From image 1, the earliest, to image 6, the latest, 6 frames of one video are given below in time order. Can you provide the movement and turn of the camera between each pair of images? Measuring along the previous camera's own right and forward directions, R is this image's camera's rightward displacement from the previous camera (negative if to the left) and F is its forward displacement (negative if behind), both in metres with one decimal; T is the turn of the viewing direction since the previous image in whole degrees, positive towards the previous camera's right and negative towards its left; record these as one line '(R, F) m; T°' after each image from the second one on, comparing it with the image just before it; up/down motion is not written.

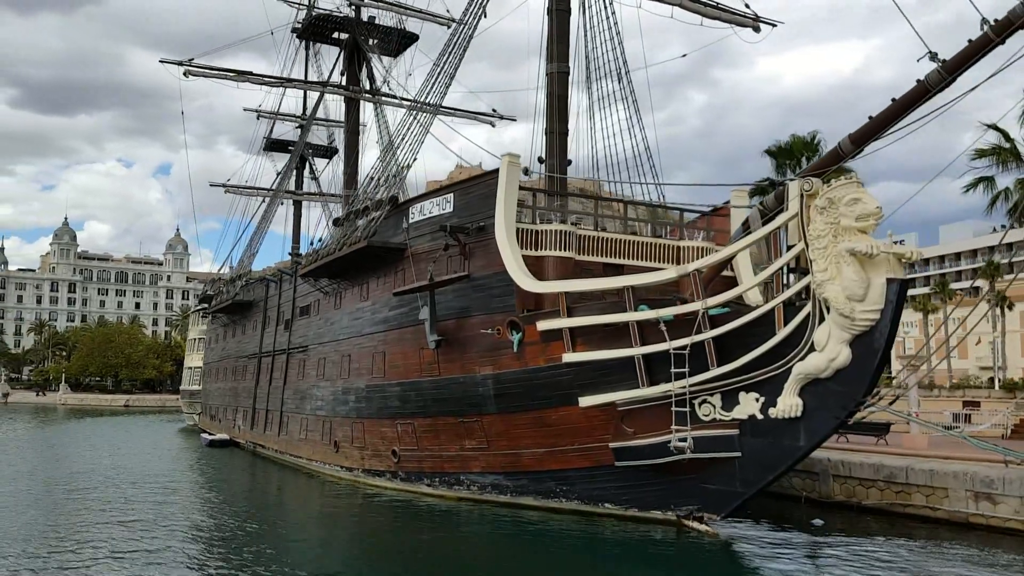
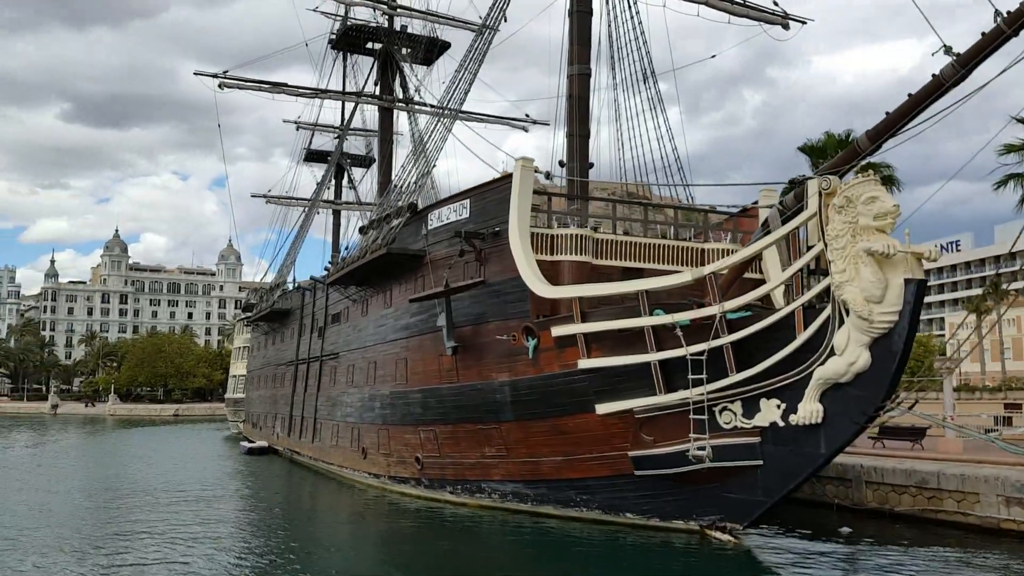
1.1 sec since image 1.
(+0.6, +0.2) m; -4°
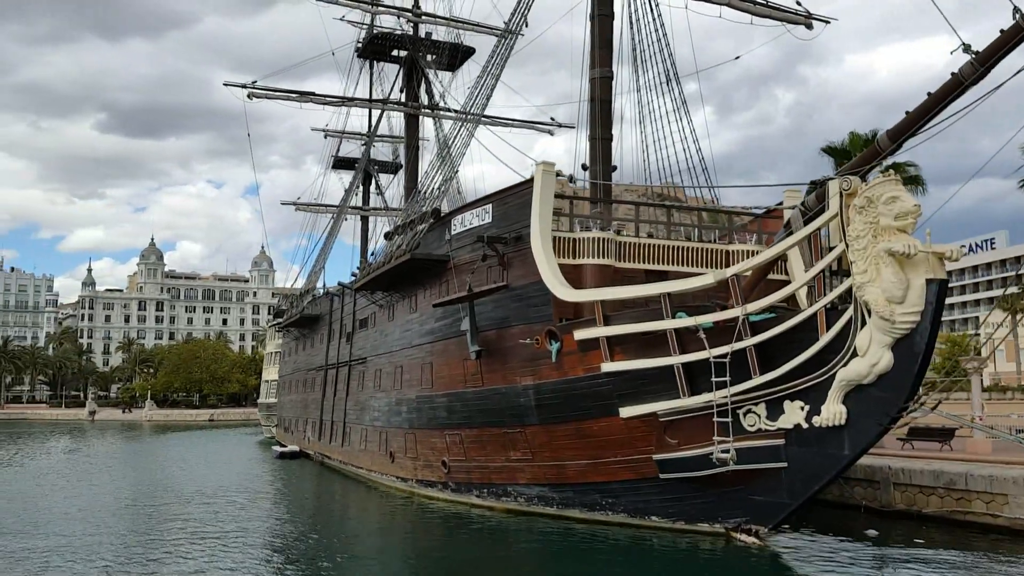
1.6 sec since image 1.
(+0.1, -0.1) m; -2°
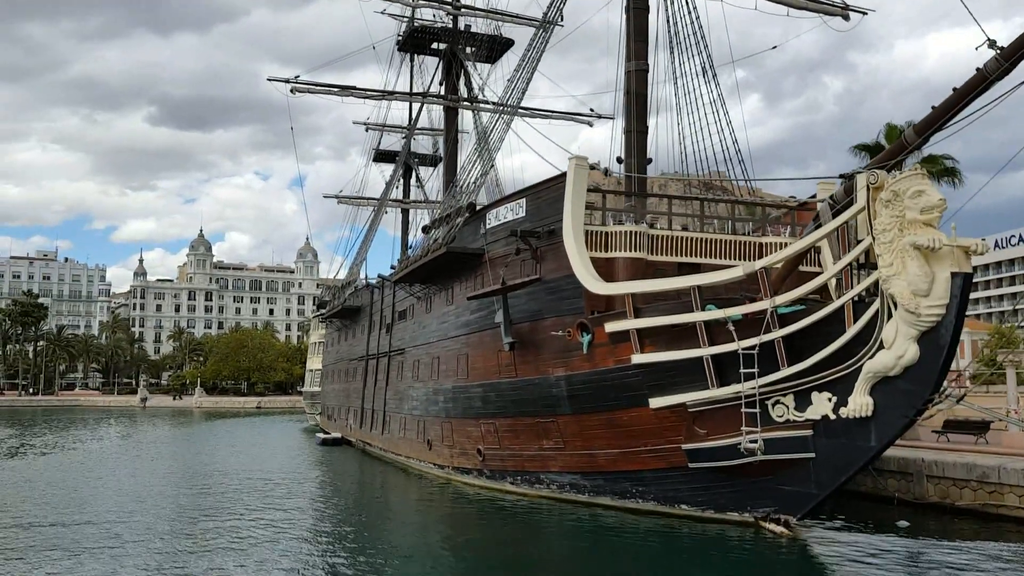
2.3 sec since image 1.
(+0.2, -0.3) m; -3°
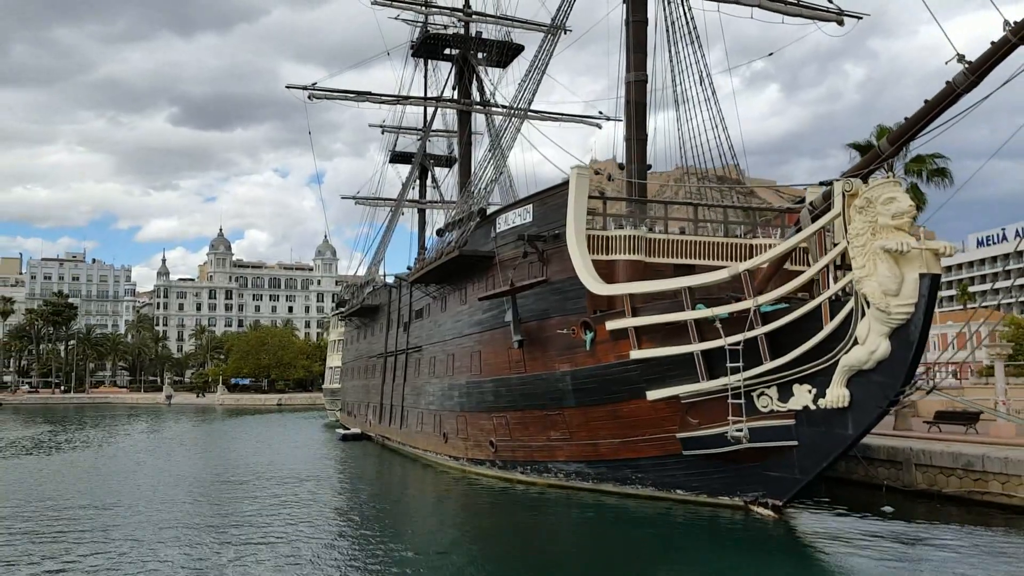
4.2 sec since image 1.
(+0.2, -1.0) m; -1°
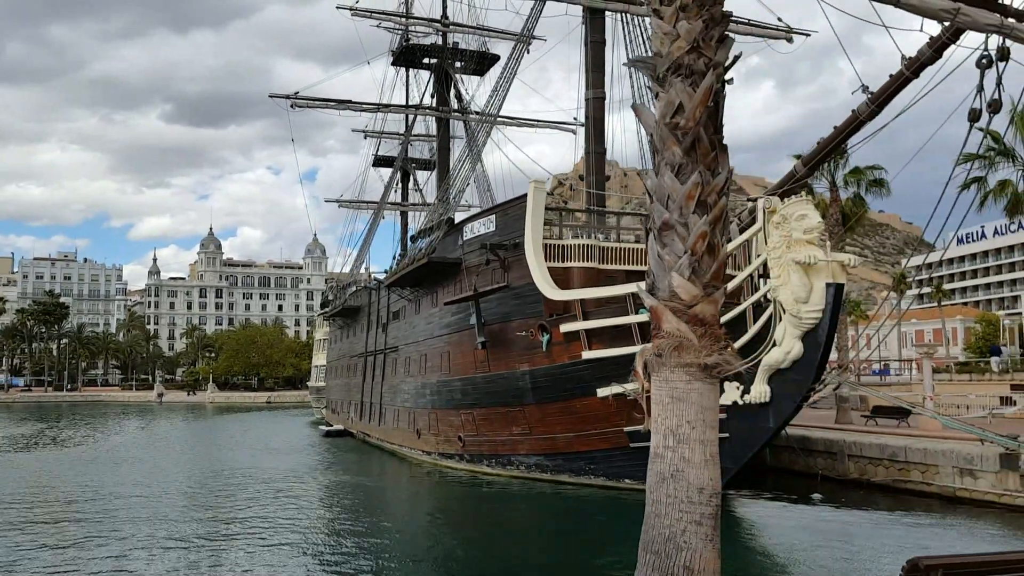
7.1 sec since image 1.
(+0.6, -1.1) m; +1°
